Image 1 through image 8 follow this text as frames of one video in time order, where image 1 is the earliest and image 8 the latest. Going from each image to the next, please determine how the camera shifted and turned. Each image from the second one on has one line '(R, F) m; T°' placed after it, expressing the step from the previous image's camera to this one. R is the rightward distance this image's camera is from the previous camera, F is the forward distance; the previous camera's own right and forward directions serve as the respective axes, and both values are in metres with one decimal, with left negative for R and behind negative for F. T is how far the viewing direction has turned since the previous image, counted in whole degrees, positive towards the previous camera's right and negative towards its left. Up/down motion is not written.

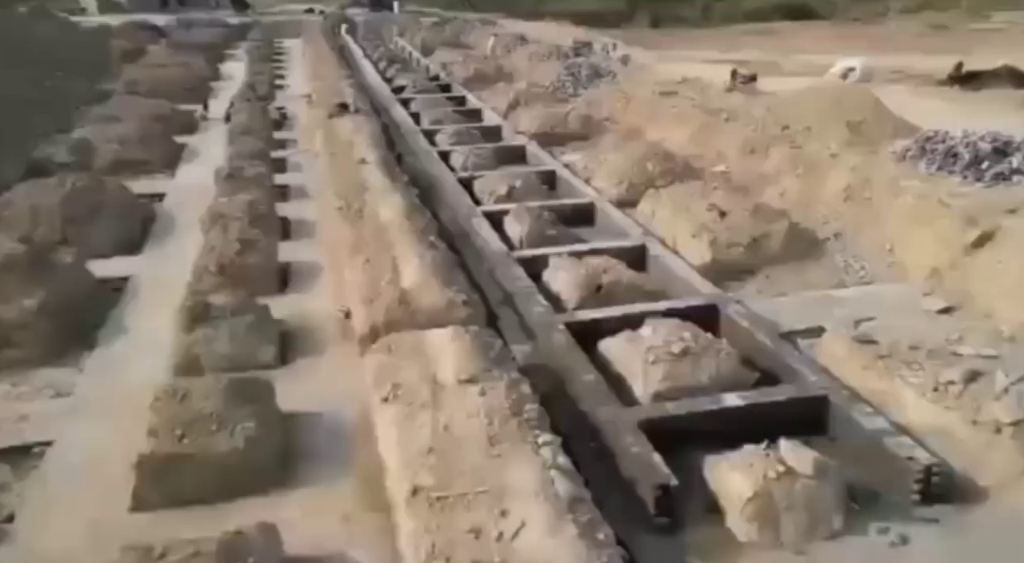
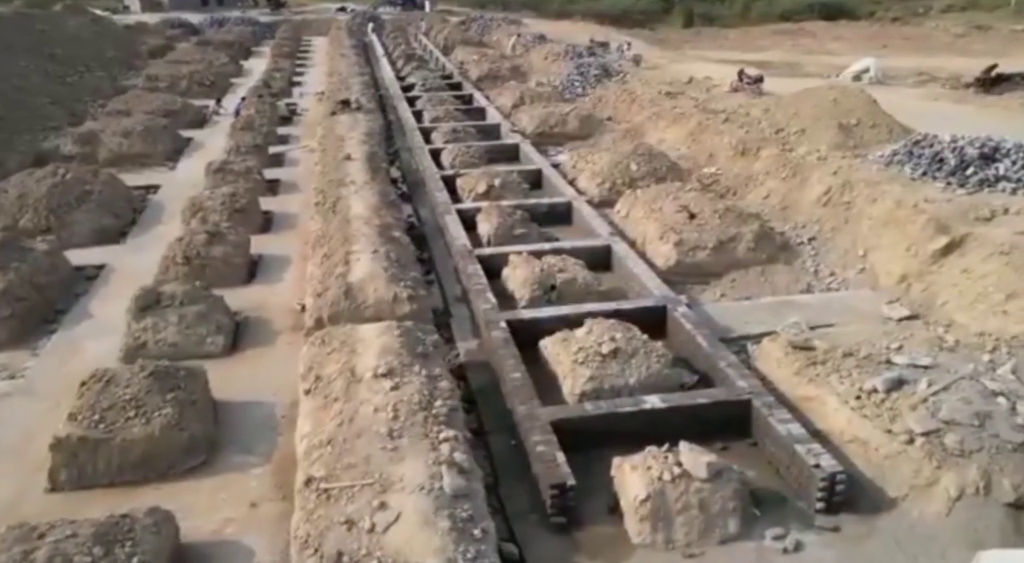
(+0.7, 0.0) m; -3°
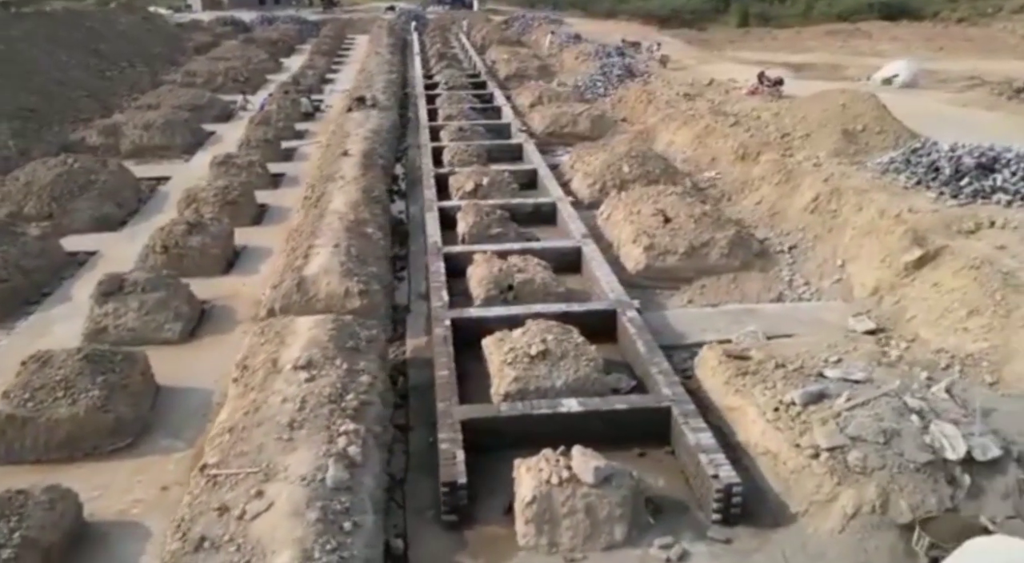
(+0.8, 0.0) m; -4°
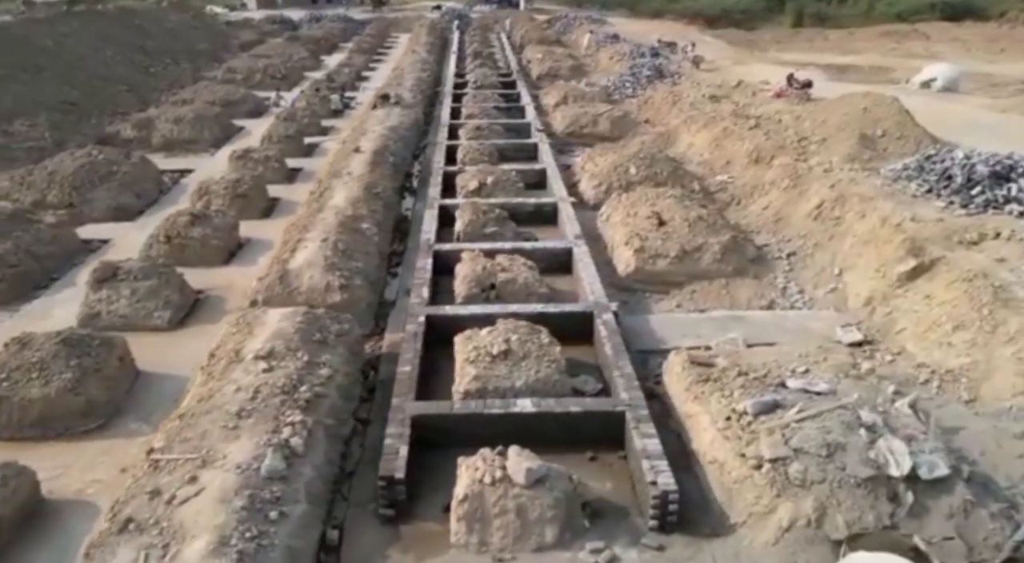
(+0.6, 0.0) m; -4°
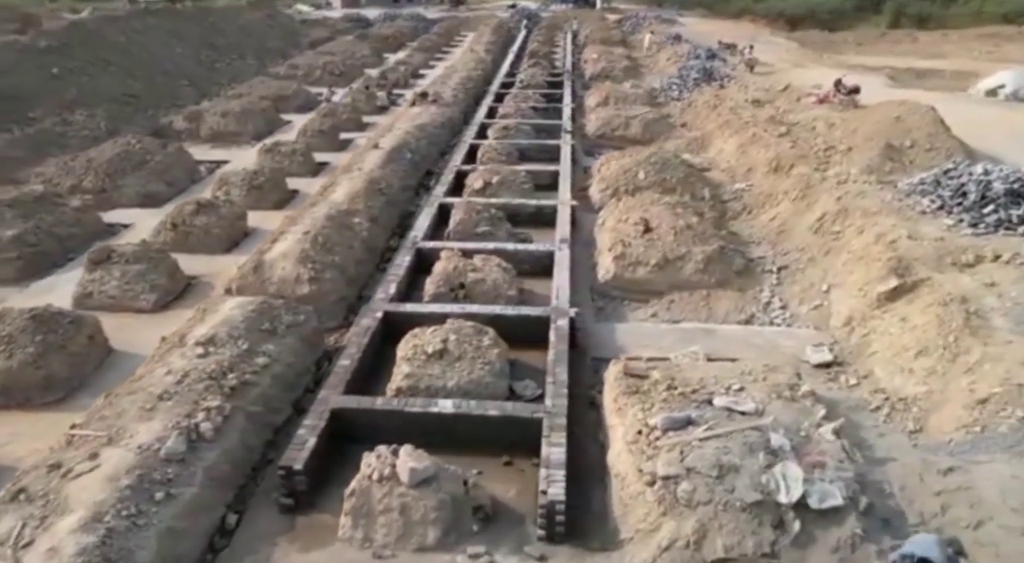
(+1.0, 0.0) m; -6°
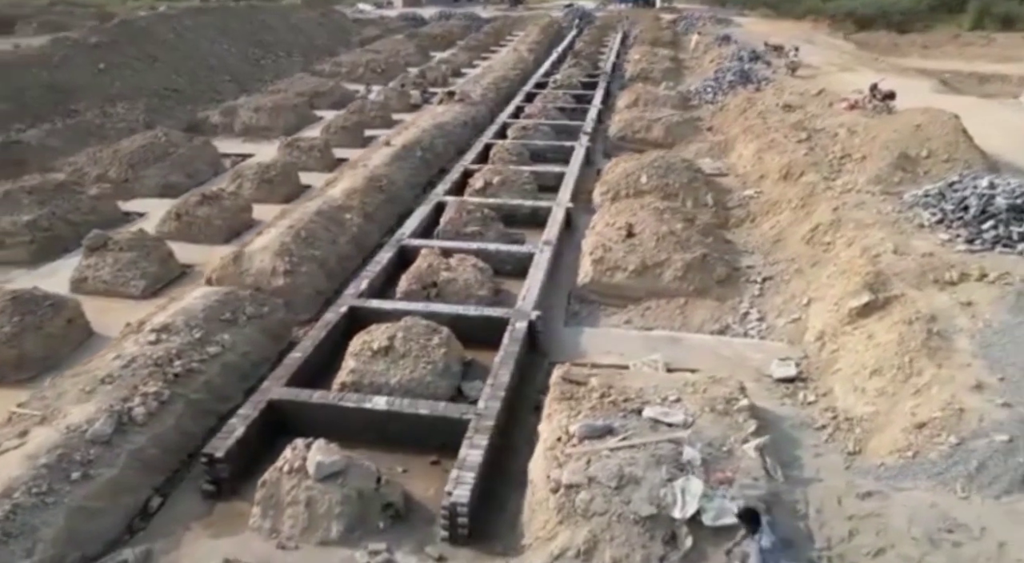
(+0.8, 0.0) m; -5°
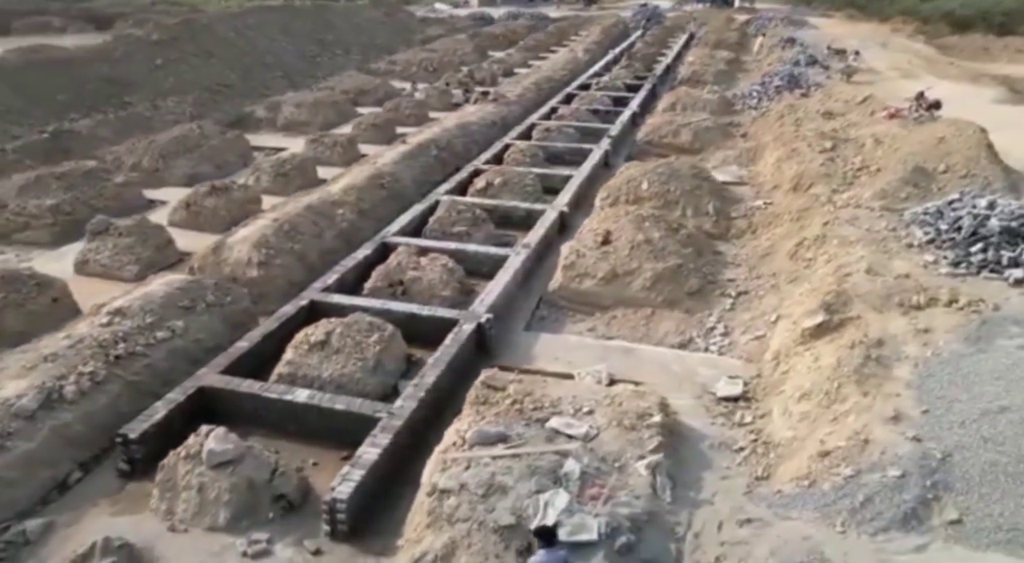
(+1.0, 0.0) m; -6°
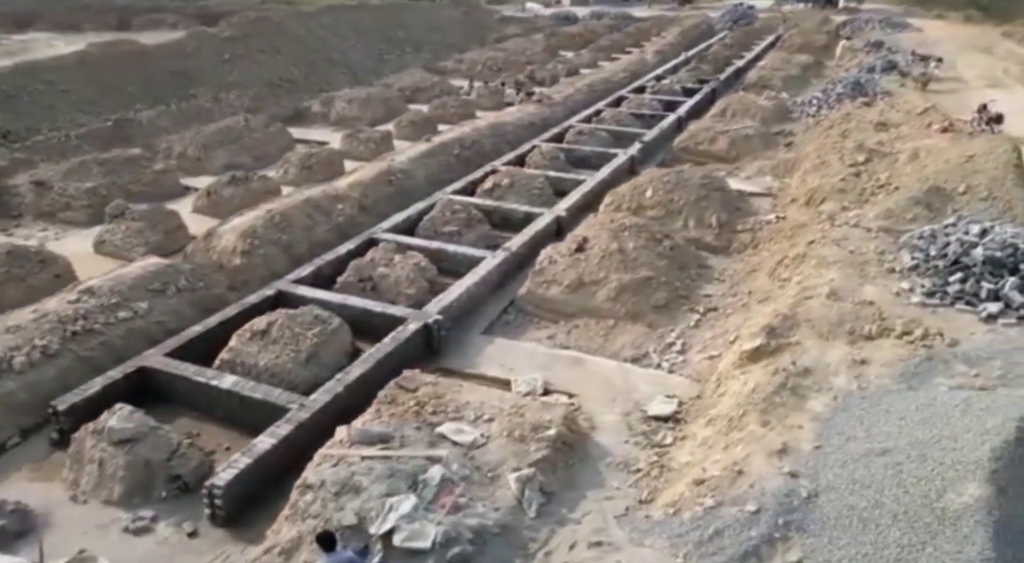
(+1.1, +0.1) m; -7°
